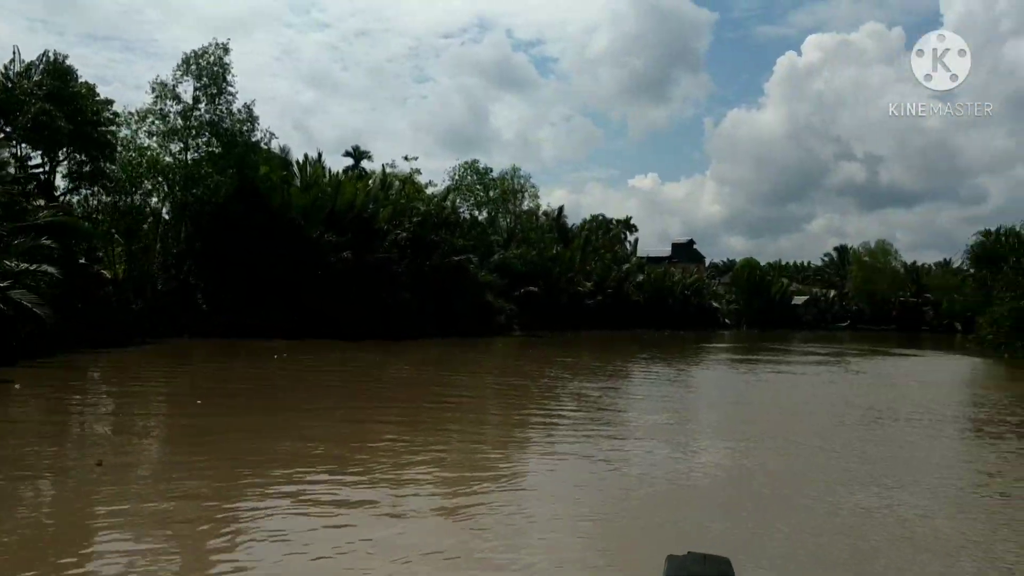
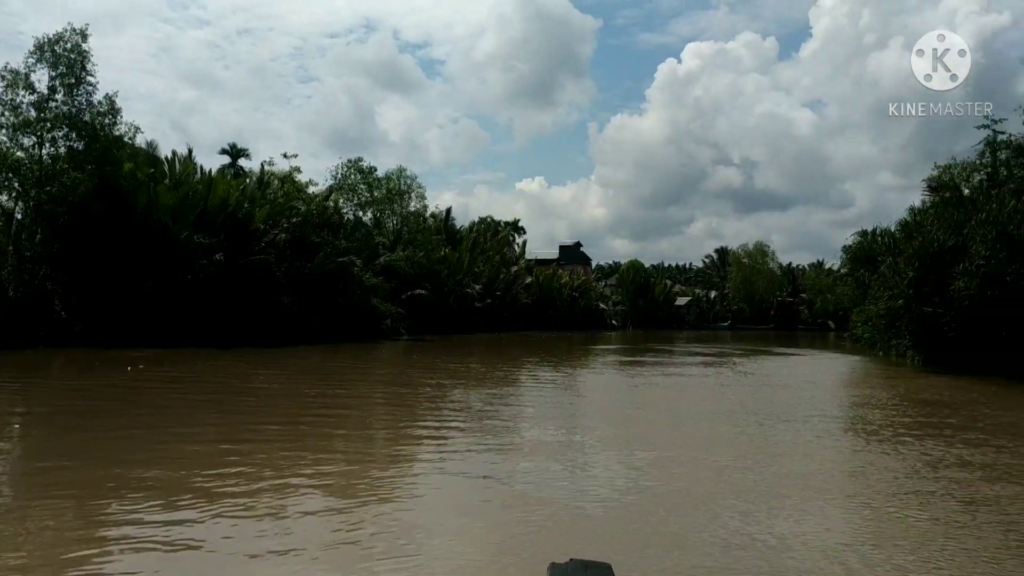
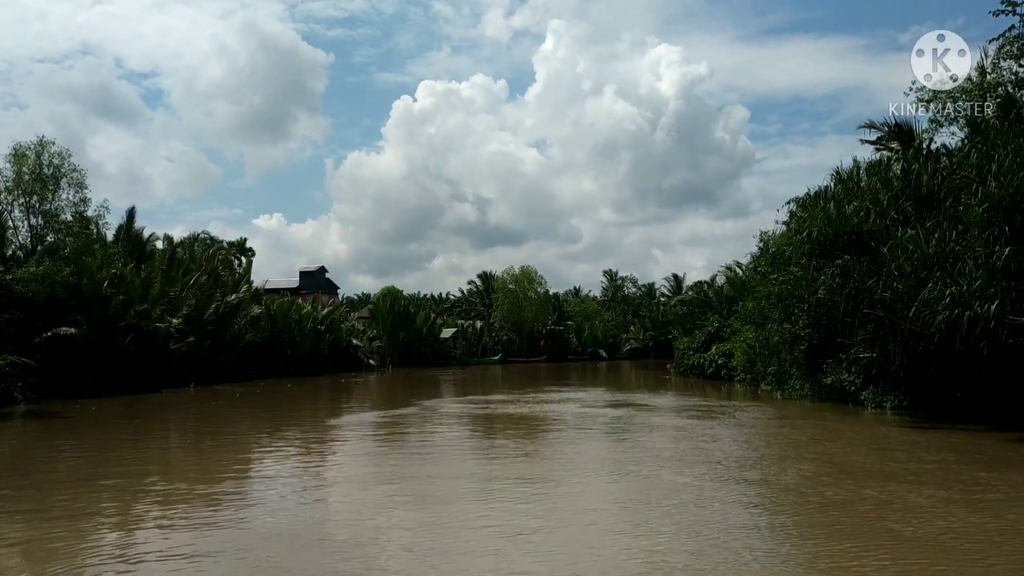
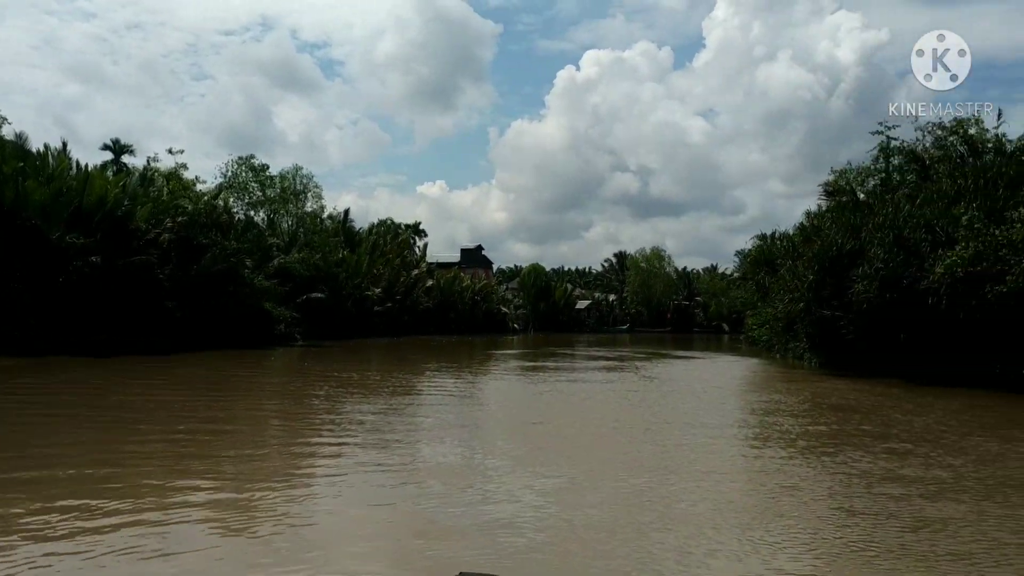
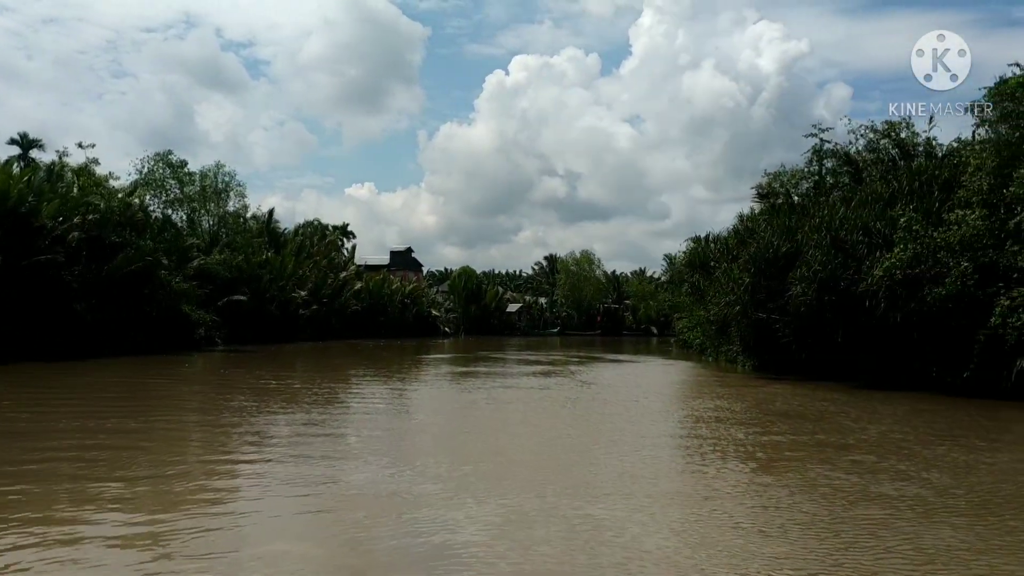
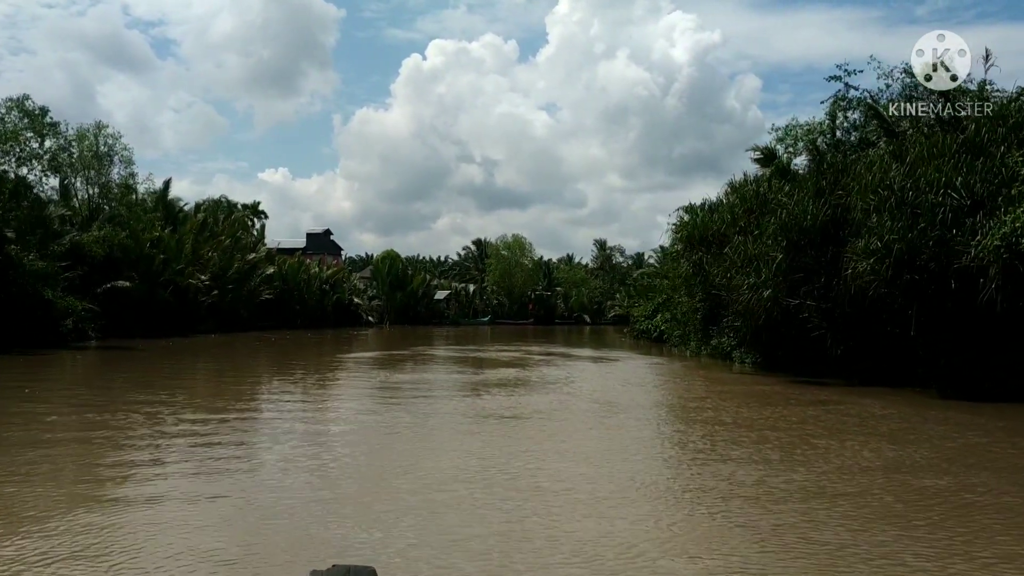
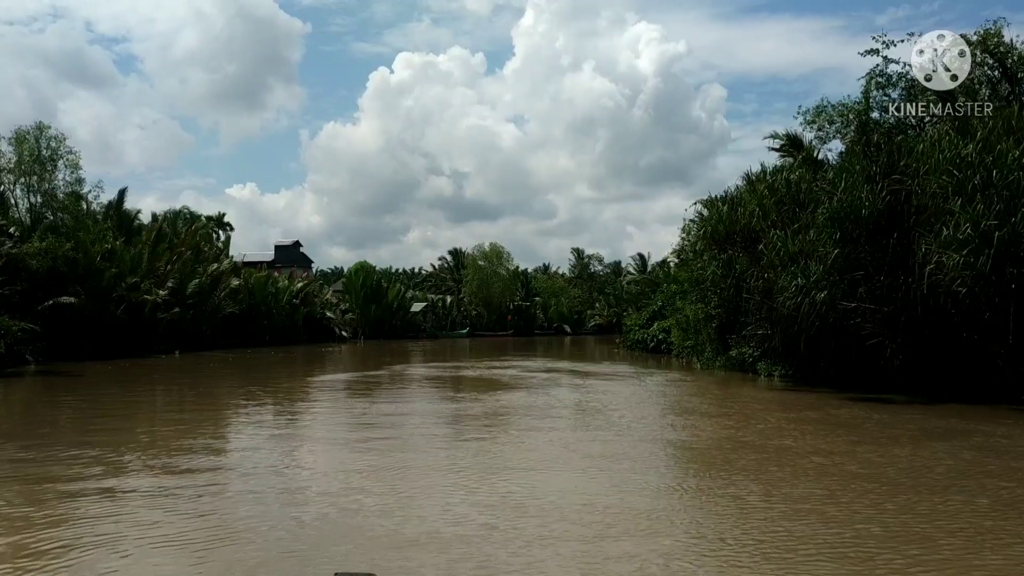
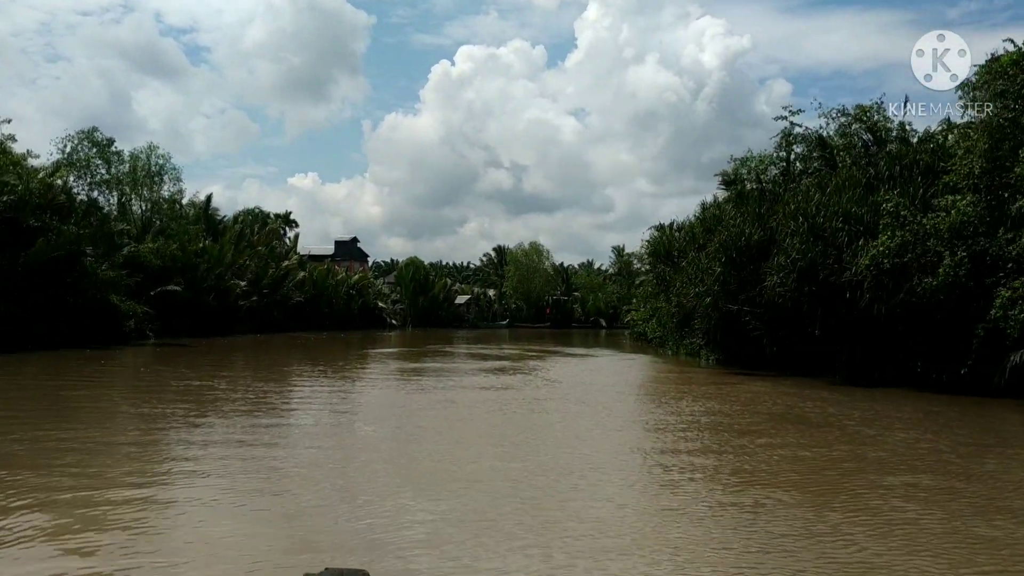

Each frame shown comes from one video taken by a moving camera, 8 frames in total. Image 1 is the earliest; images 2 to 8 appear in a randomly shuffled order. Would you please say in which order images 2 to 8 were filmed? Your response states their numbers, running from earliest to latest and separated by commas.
2, 4, 5, 8, 6, 7, 3
